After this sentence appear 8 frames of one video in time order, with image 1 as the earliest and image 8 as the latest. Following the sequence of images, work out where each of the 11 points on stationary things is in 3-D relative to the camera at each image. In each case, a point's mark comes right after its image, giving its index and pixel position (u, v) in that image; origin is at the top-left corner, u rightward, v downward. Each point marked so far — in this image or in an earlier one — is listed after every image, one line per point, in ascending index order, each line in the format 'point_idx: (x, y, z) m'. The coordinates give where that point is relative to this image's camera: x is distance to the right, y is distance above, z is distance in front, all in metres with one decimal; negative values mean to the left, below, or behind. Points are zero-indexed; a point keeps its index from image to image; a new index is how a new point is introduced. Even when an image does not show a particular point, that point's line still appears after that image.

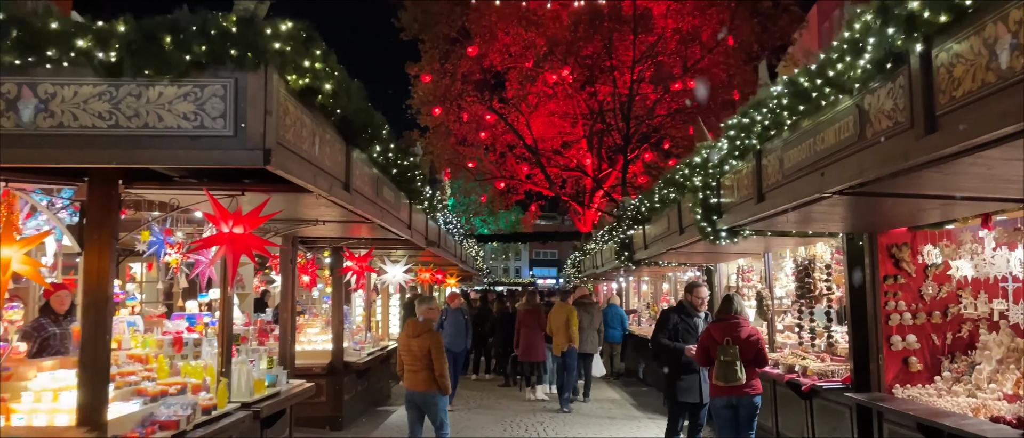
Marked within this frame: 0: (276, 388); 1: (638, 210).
0: (-2.0, -1.5, +6.9) m
1: (+1.4, +0.1, +8.8) m
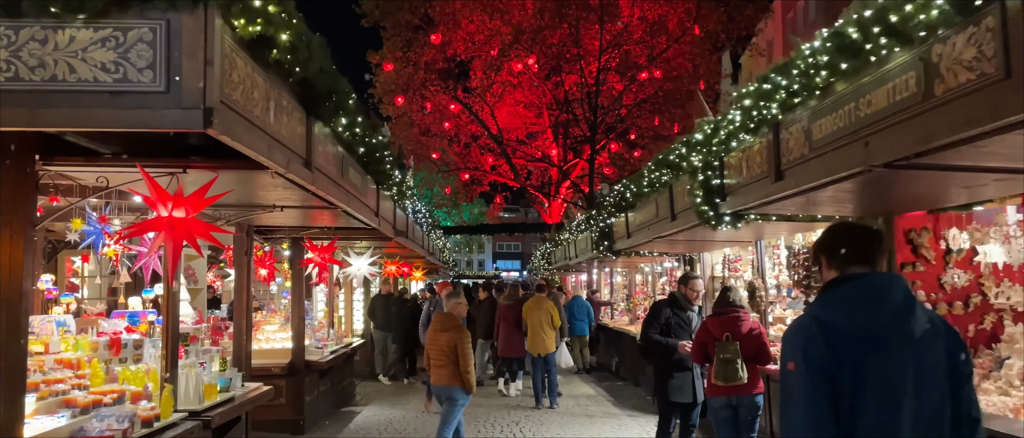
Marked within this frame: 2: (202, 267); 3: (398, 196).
0: (-2.2, -1.3, +6.2) m
1: (+1.1, +0.2, +8.2) m
2: (-4.0, -0.6, +10.4) m
3: (-1.1, +0.2, +7.9) m
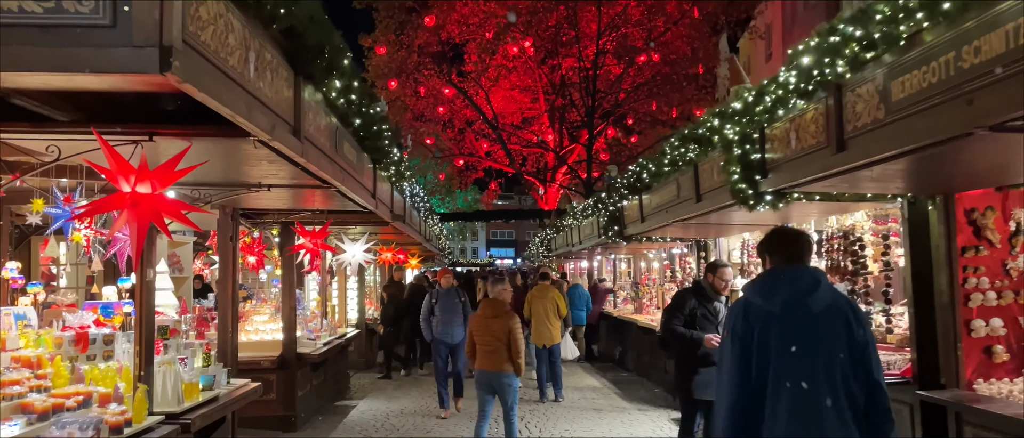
0: (-2.1, -1.2, +5.7) m
1: (+1.2, +0.4, +7.7) m
2: (-4.0, -0.4, +9.8) m
3: (-1.0, +0.4, +7.3) m
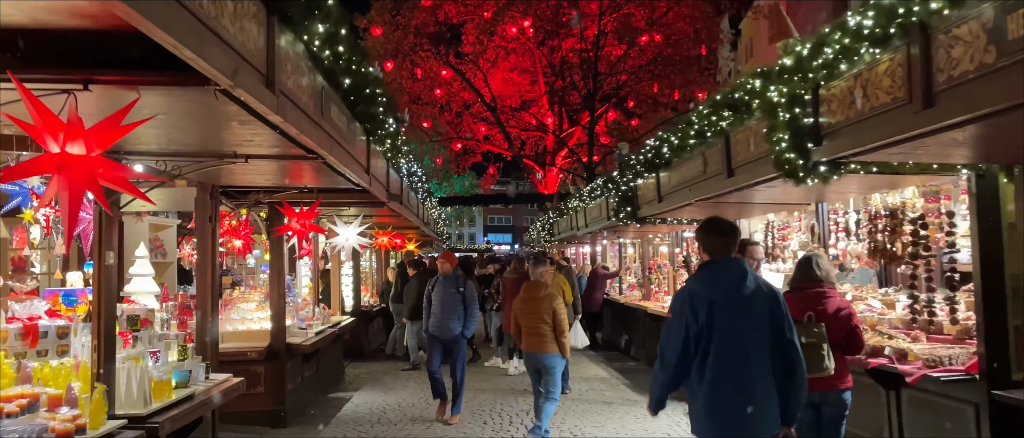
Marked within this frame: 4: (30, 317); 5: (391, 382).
0: (-2.0, -1.1, +5.1) m
1: (+1.2, +0.6, +7.1) m
2: (-3.9, -0.2, +9.2) m
3: (-1.0, +0.6, +6.7) m
4: (-2.5, -0.5, +4.1) m
5: (-1.5, -2.1, +10.3) m
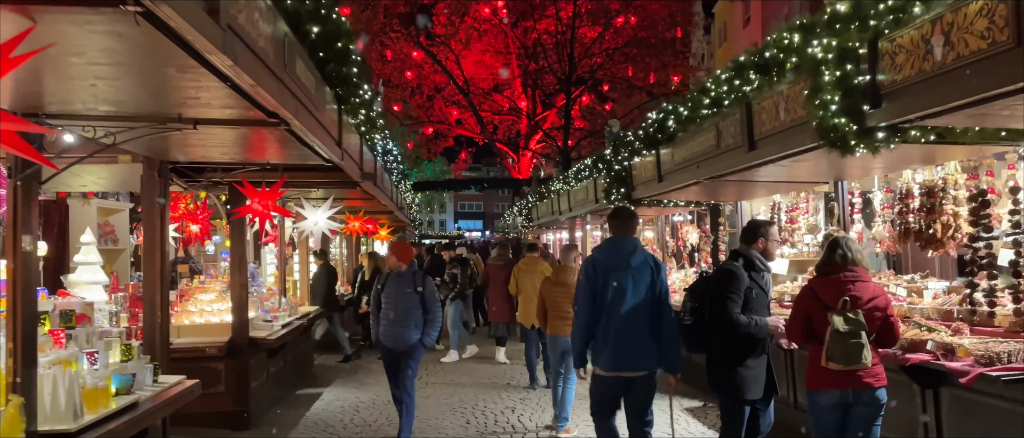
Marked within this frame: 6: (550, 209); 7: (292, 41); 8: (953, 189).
0: (-2.1, -1.0, +4.4) m
1: (+1.1, +0.7, +6.5) m
2: (-4.1, 0.0, +8.4) m
3: (-1.1, +0.7, +6.0) m
4: (-2.4, -0.4, +3.4) m
5: (-1.8, -1.9, +9.6) m
6: (+0.7, +0.2, +14.3) m
7: (-0.9, +0.7, +3.3) m
8: (+2.5, +0.2, +4.6) m
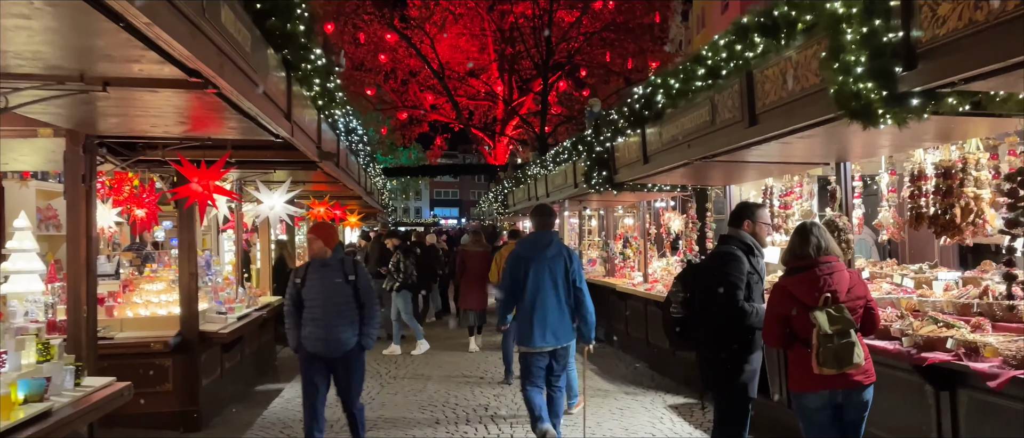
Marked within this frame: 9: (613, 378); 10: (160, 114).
0: (-2.2, -0.9, +3.8) m
1: (+0.9, +0.8, +6.0) m
2: (-4.4, +0.1, +7.8) m
3: (-1.3, +0.8, +5.4) m
4: (-2.6, -0.3, +2.8) m
5: (-2.1, -1.7, +9.1) m
6: (+0.2, +0.4, +13.8) m
7: (-1.0, +0.8, +2.7) m
8: (+2.4, +0.3, +4.2) m
9: (+1.1, -1.7, +8.3) m
10: (-1.8, +0.5, +4.1) m
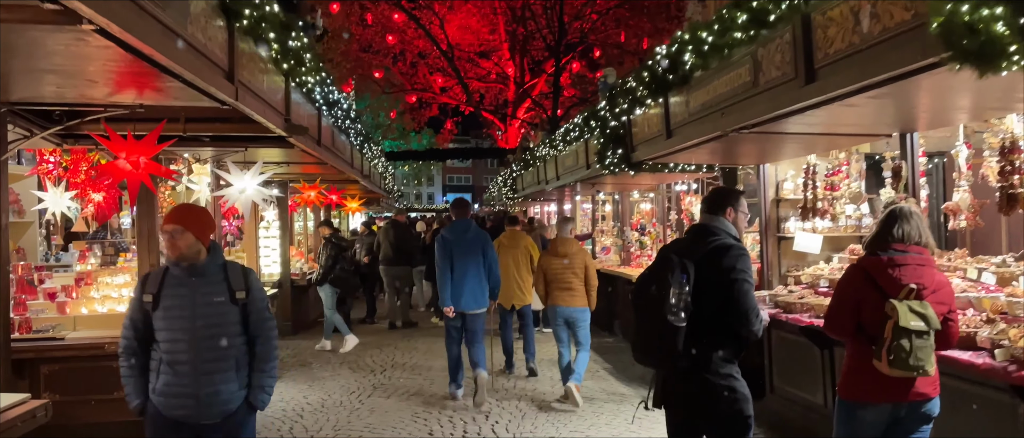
0: (-2.2, -0.8, +3.0) m
1: (+0.9, +1.0, +5.1) m
2: (-4.3, +0.2, +7.0) m
3: (-1.3, +0.9, +4.6) m
4: (-2.6, -0.3, +2.0) m
5: (-2.0, -1.6, +8.3) m
6: (+0.4, +0.7, +13.0) m
7: (-1.1, +0.8, +1.9) m
8: (+2.4, +0.3, +3.3) m
9: (+1.1, -1.5, +7.5) m
10: (-1.8, +0.6, +3.3) m
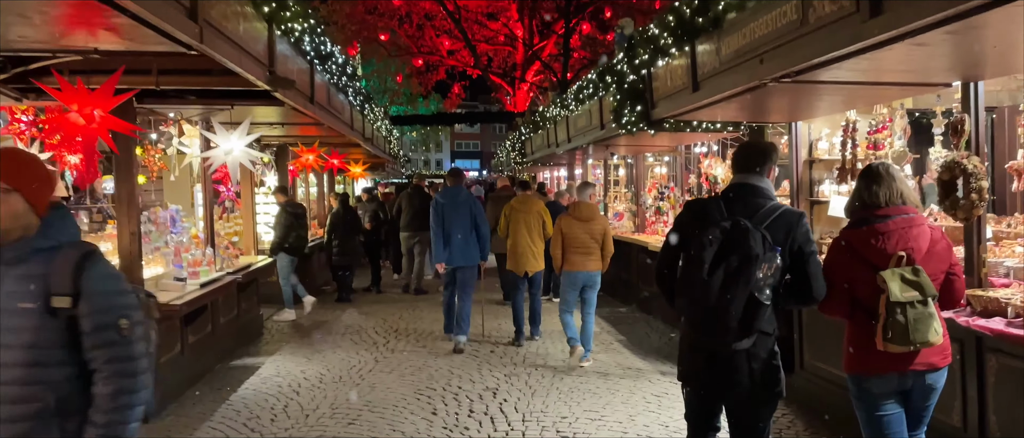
0: (-2.2, -0.7, +2.6) m
1: (+1.0, +1.2, +4.6) m
2: (-4.2, +0.5, +6.6) m
3: (-1.2, +1.1, +4.1) m
4: (-2.6, -0.2, +1.6) m
5: (-1.9, -1.2, +7.9) m
6: (+0.5, +1.2, +12.4) m
7: (-1.0, +0.9, +1.4) m
8: (+2.4, +0.5, +2.8) m
9: (+1.2, -1.2, +7.1) m
10: (-1.8, +0.7, +2.8) m
